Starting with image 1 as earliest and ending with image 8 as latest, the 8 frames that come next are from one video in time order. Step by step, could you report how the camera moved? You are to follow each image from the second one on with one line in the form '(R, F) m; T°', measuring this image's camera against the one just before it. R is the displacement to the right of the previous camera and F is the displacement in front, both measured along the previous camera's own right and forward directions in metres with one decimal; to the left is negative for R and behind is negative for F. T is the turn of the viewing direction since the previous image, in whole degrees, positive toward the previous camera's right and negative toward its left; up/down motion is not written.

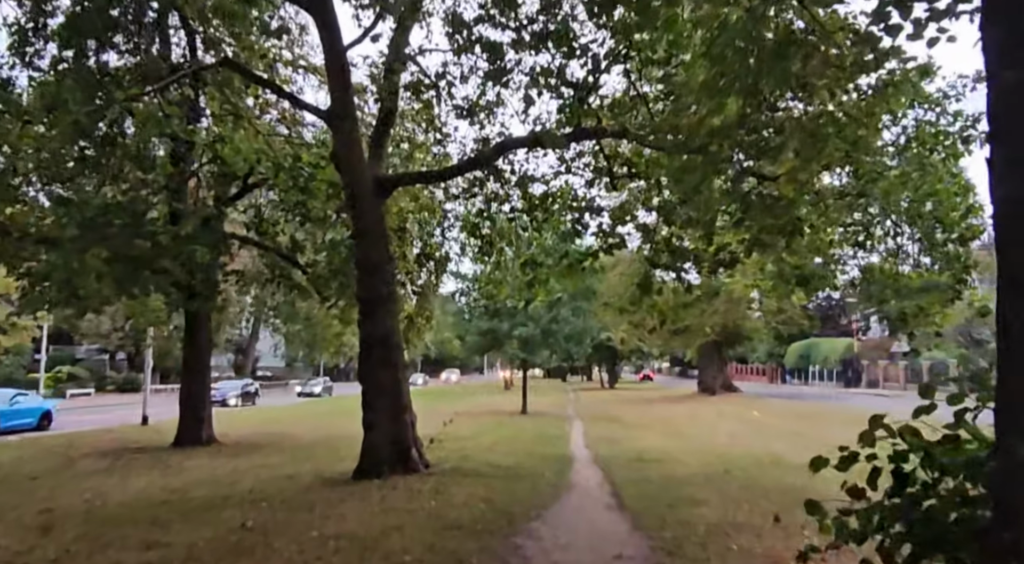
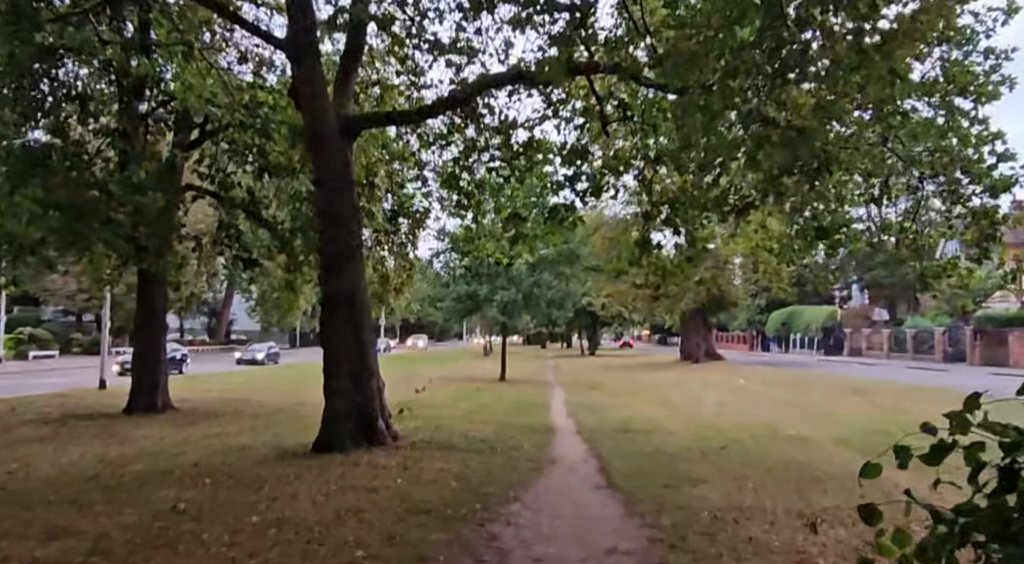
(0.0, +1.1) m; +2°
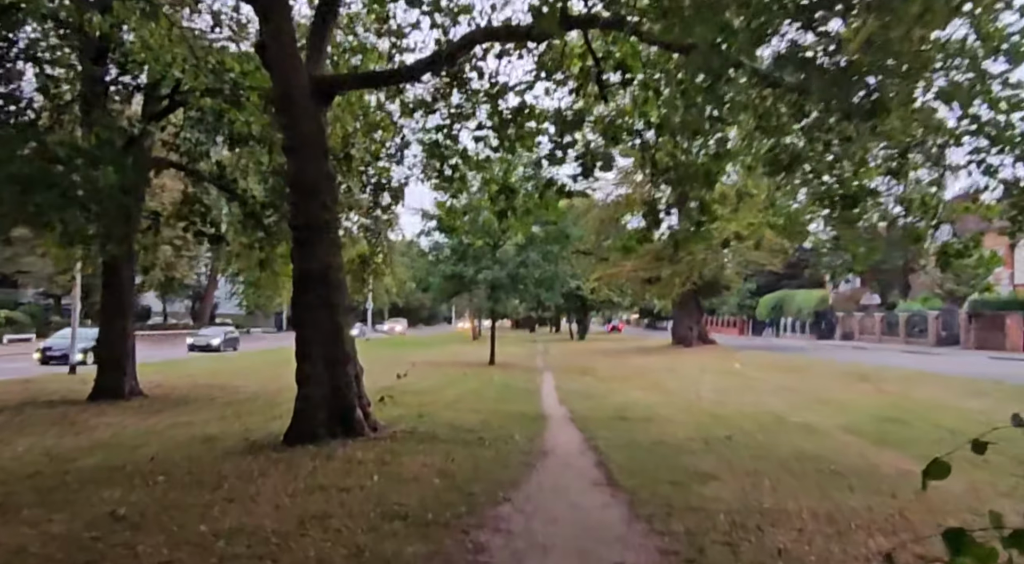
(0.0, +0.8) m; +1°
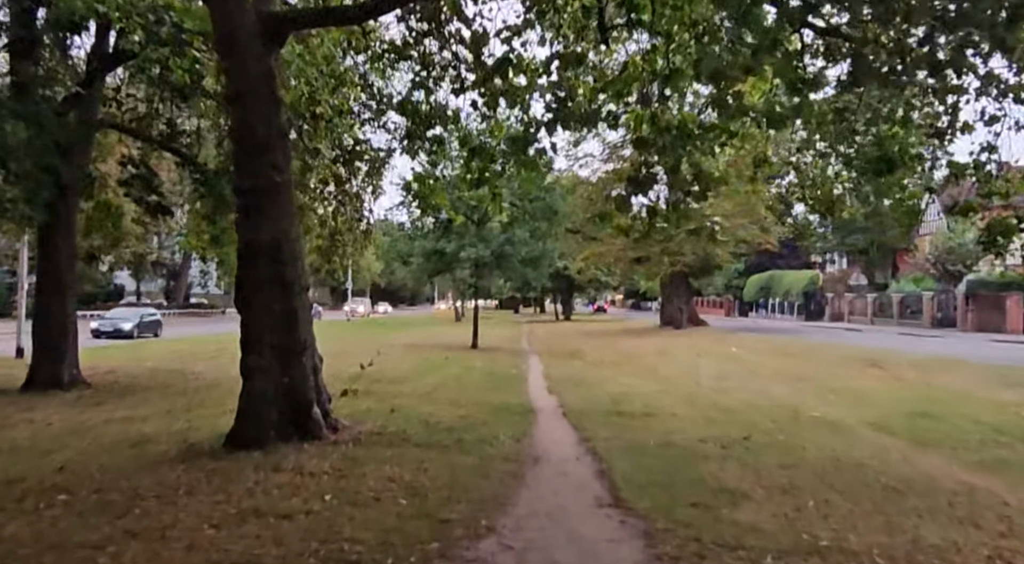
(0.0, +1.4) m; +1°
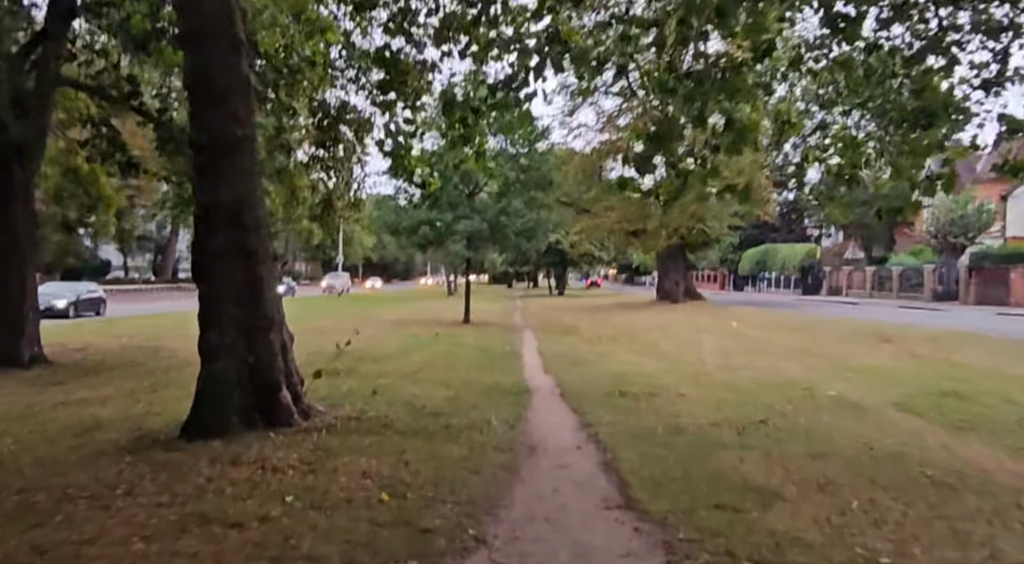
(0.0, +0.9) m; +1°
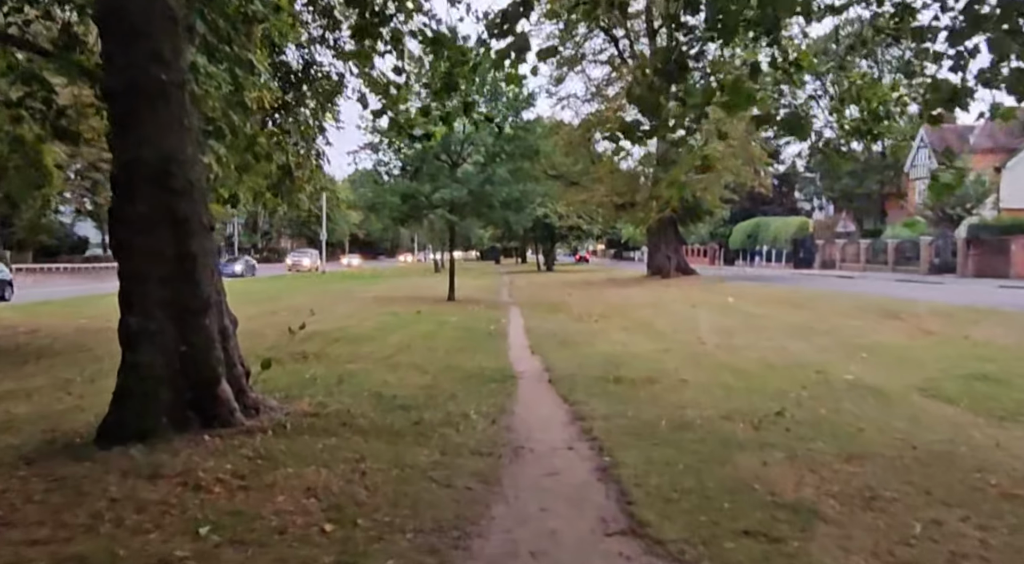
(+0.1, +1.0) m; +1°
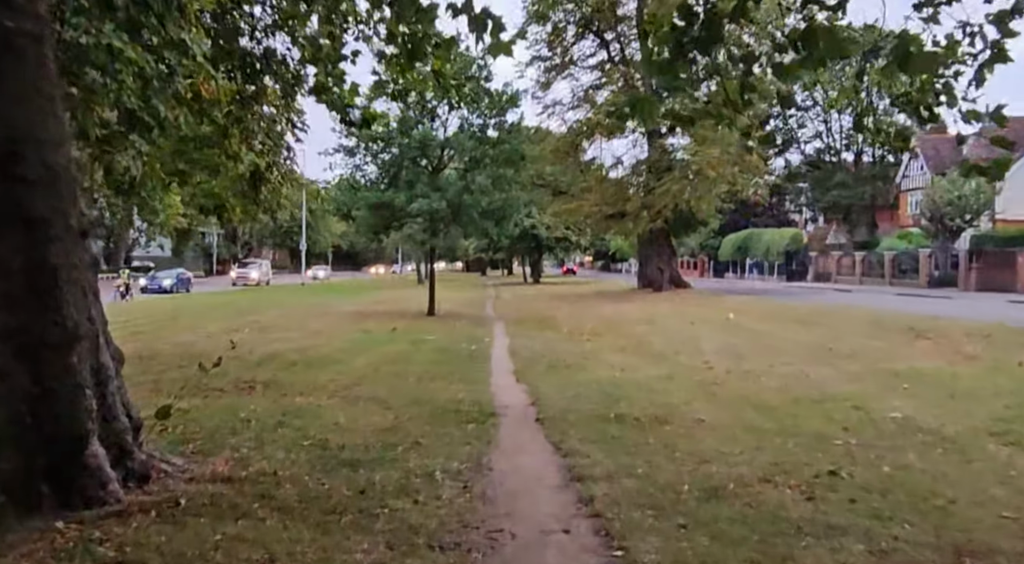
(+0.1, +1.5) m; +1°
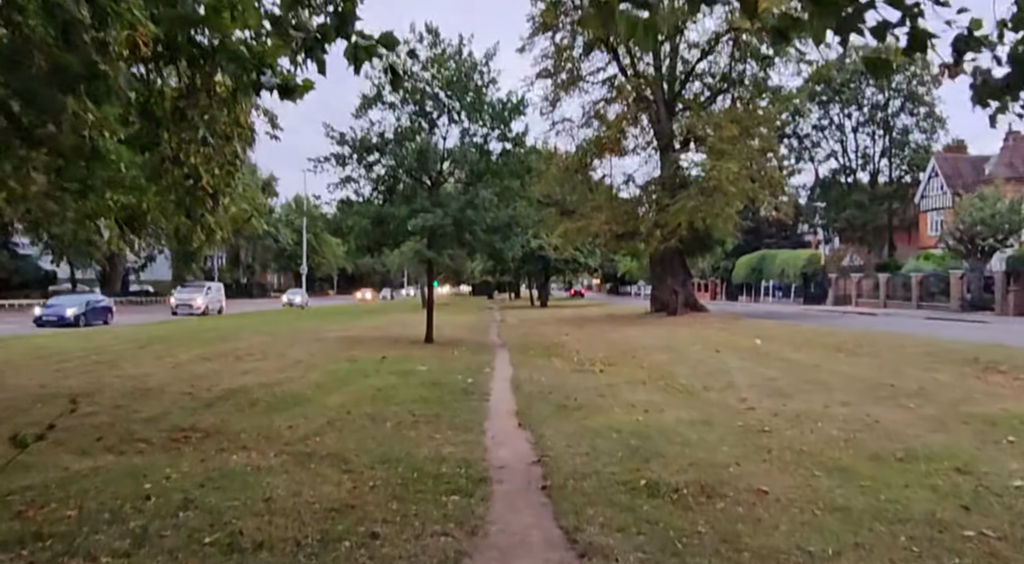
(+0.1, +1.8) m; -1°
